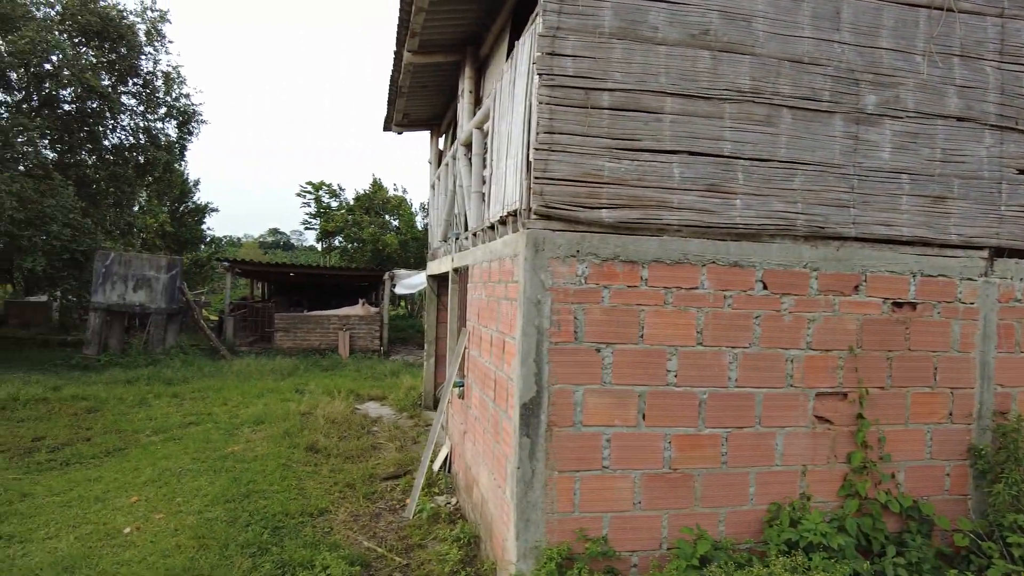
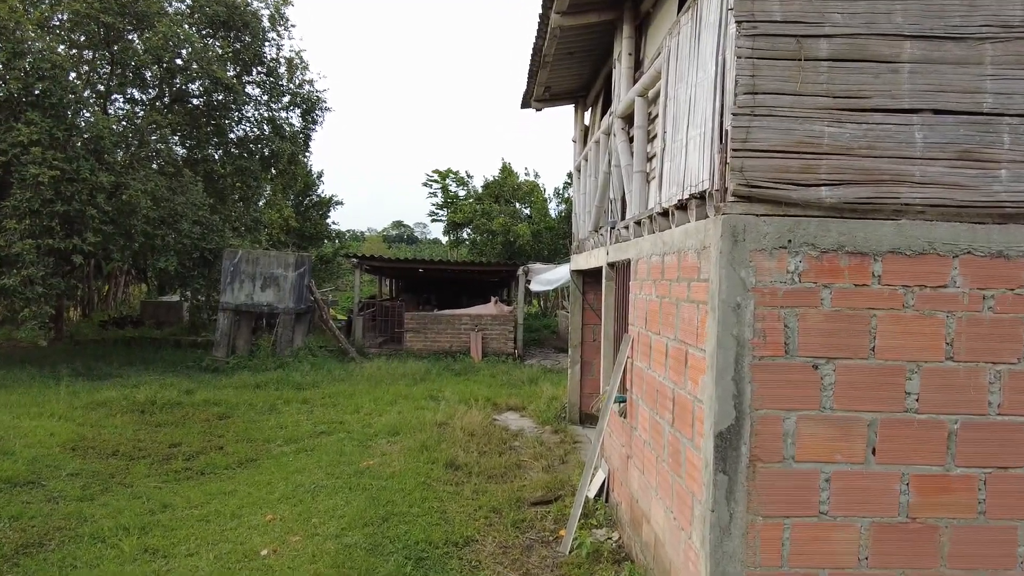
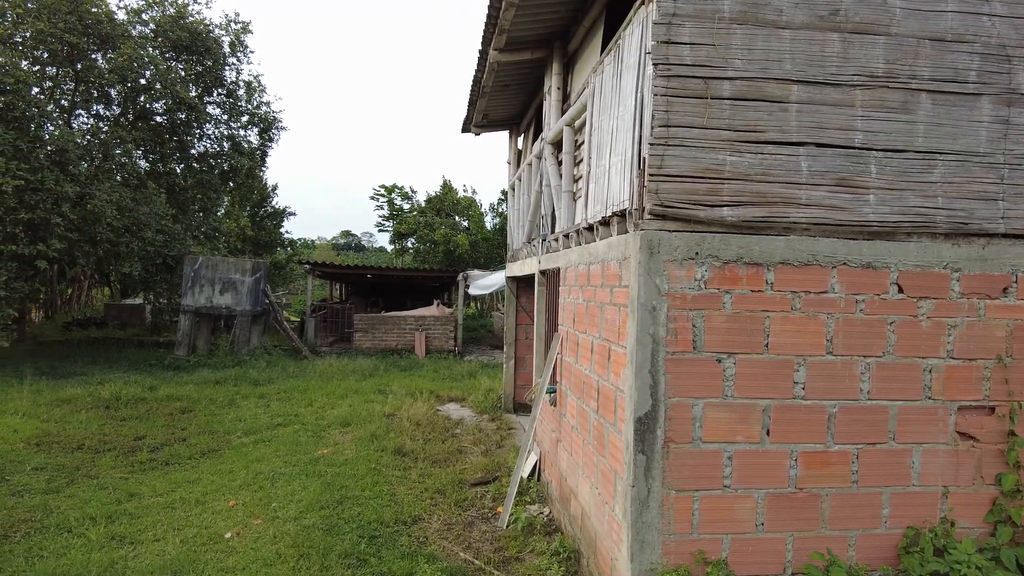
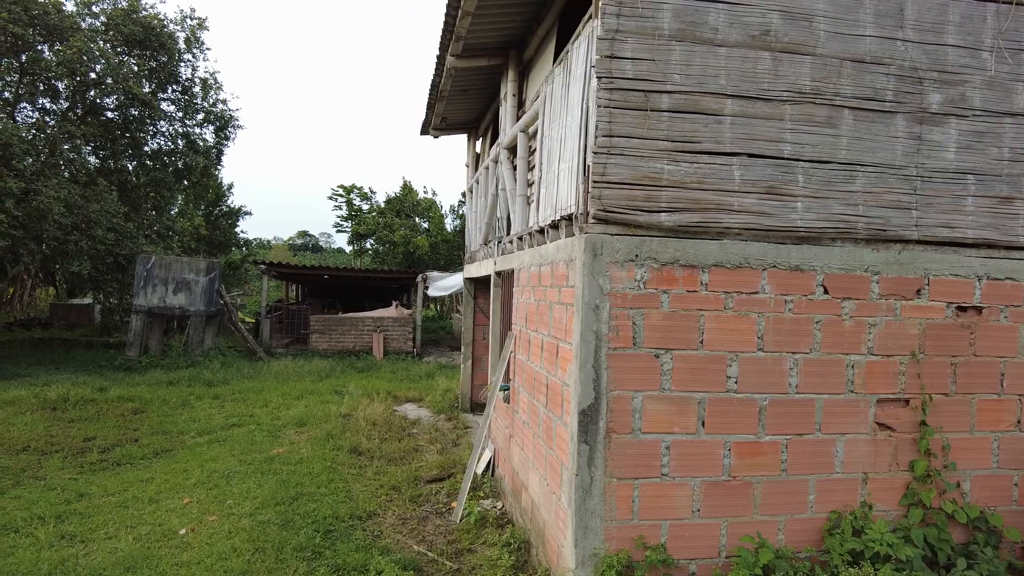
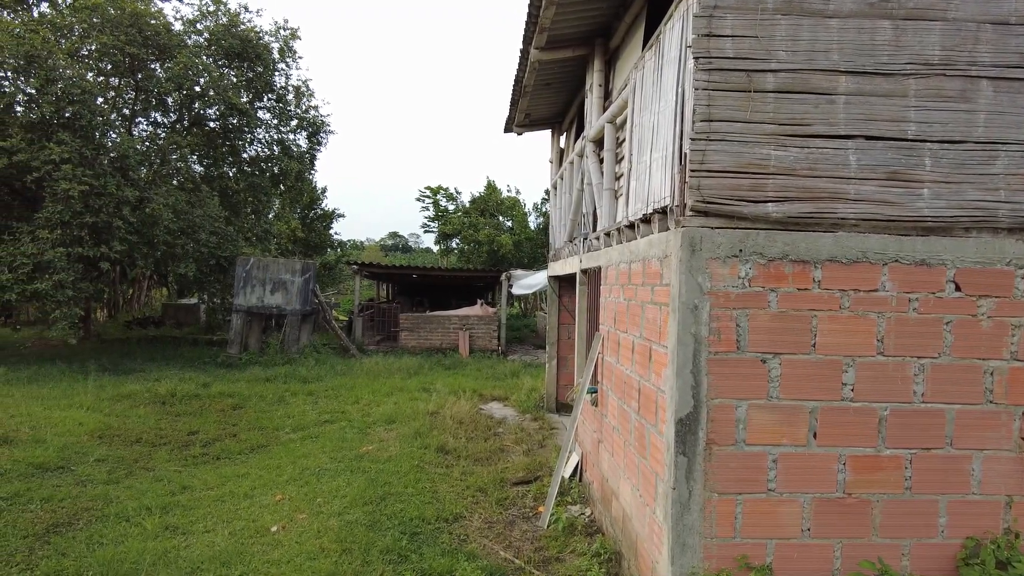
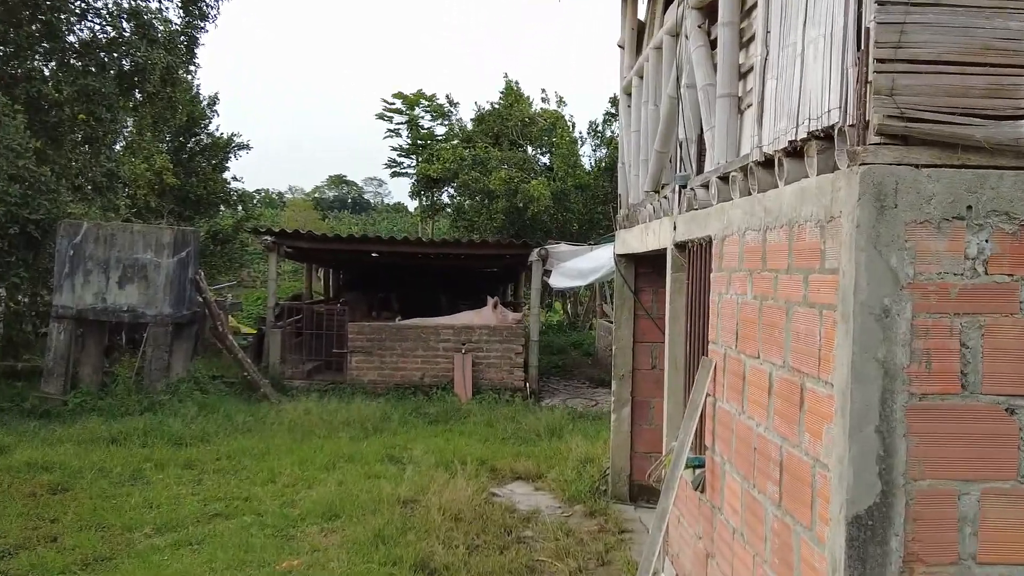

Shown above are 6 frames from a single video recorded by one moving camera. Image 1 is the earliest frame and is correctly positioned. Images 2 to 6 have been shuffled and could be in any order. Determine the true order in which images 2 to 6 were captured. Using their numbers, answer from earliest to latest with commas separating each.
4, 3, 5, 2, 6
